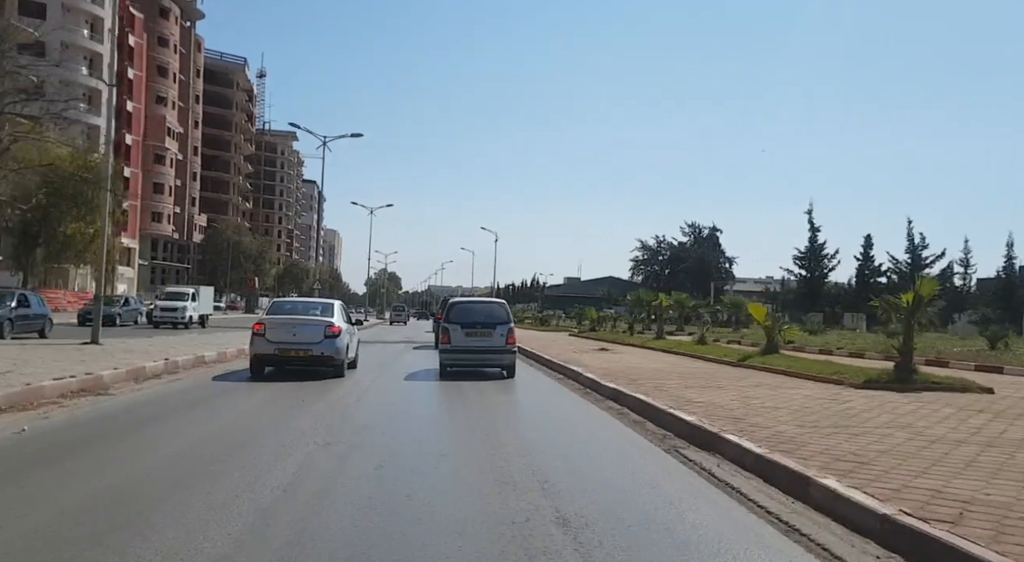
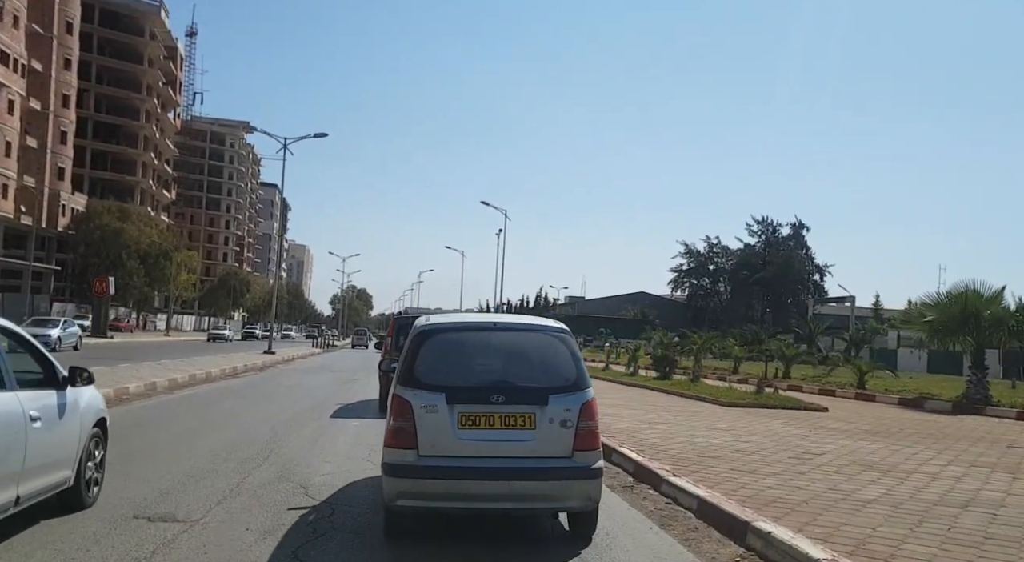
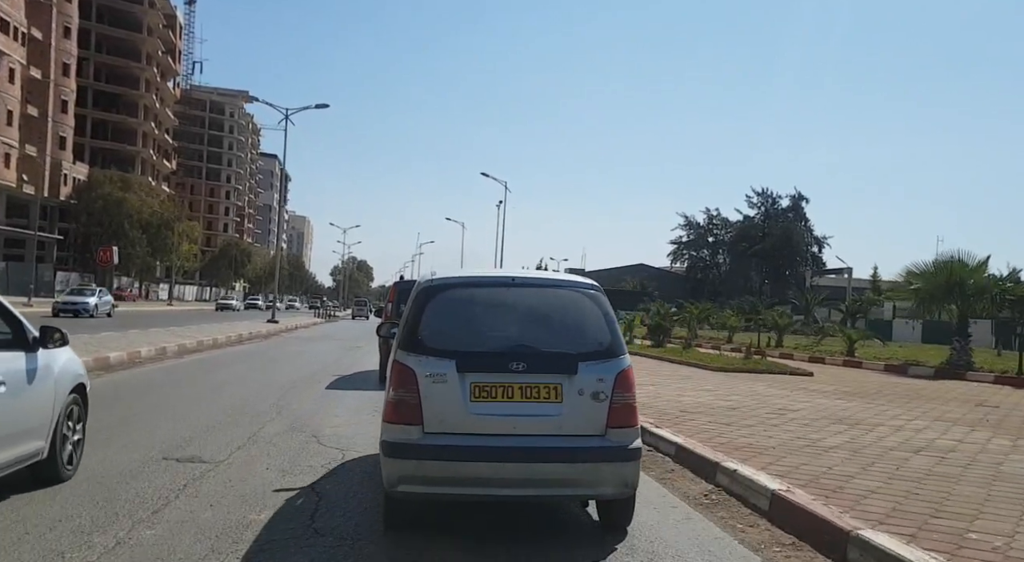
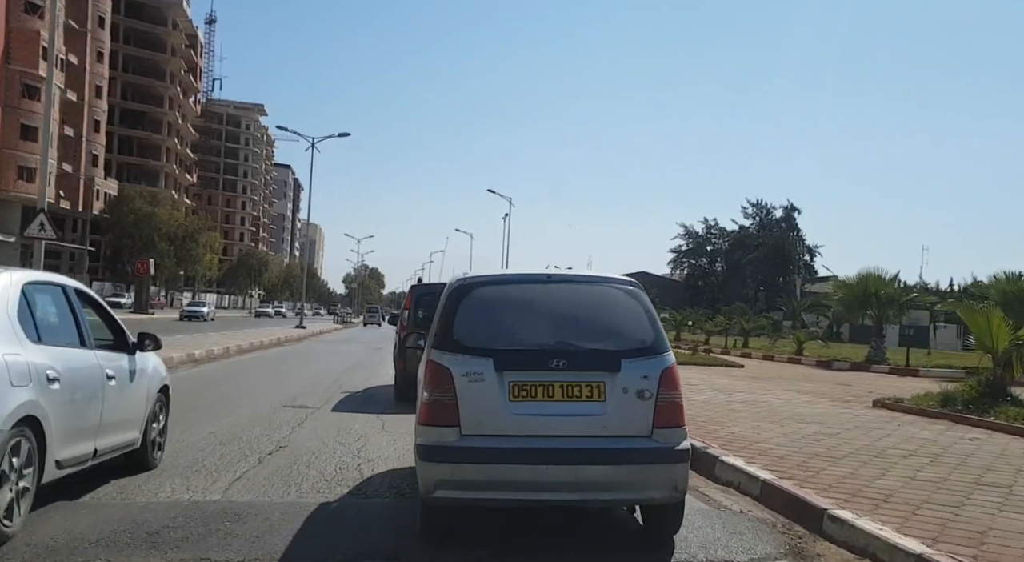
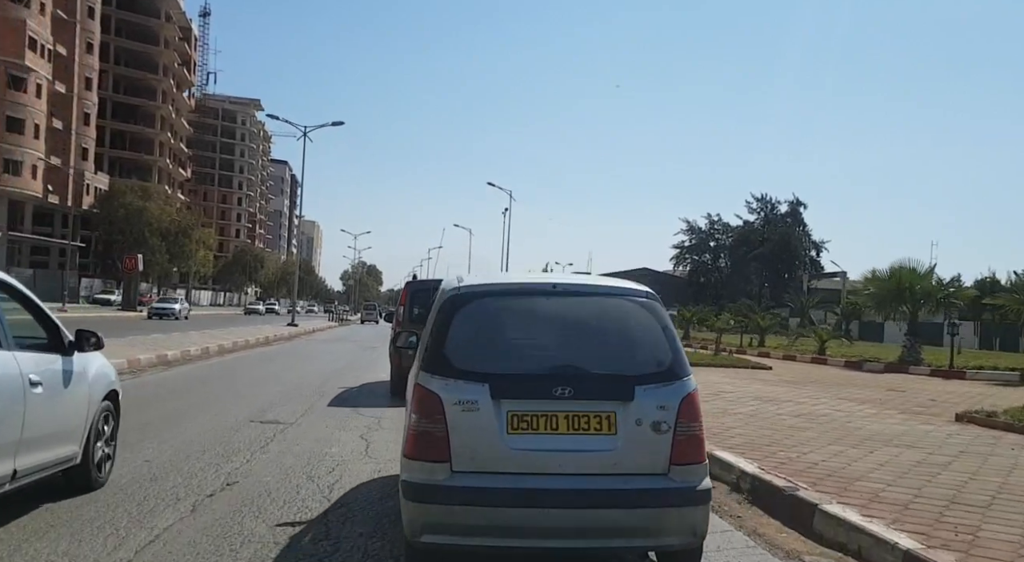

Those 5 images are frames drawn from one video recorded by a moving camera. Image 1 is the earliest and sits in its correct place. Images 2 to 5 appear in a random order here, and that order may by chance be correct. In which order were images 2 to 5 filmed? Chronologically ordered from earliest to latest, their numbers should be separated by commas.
4, 5, 3, 2
